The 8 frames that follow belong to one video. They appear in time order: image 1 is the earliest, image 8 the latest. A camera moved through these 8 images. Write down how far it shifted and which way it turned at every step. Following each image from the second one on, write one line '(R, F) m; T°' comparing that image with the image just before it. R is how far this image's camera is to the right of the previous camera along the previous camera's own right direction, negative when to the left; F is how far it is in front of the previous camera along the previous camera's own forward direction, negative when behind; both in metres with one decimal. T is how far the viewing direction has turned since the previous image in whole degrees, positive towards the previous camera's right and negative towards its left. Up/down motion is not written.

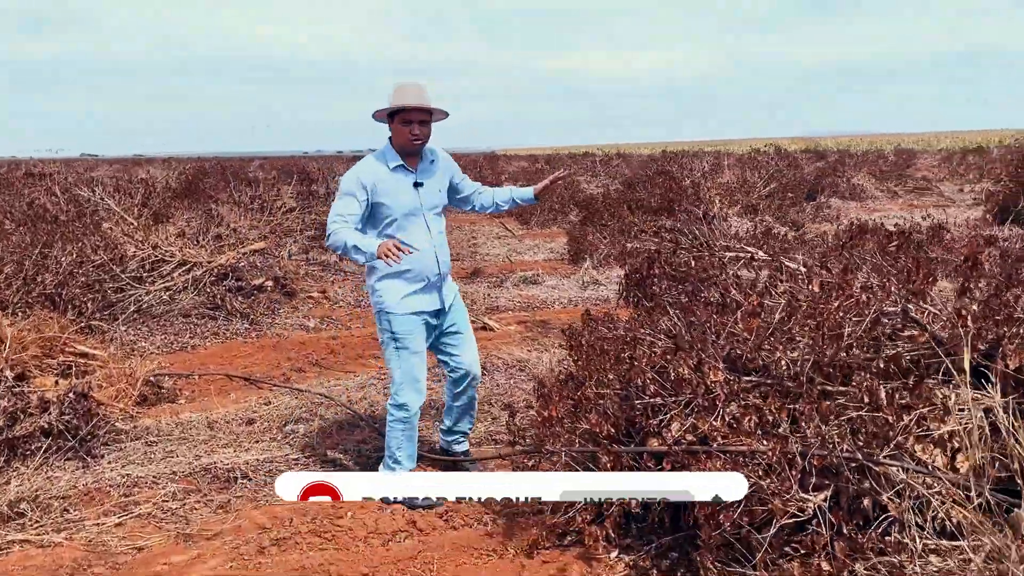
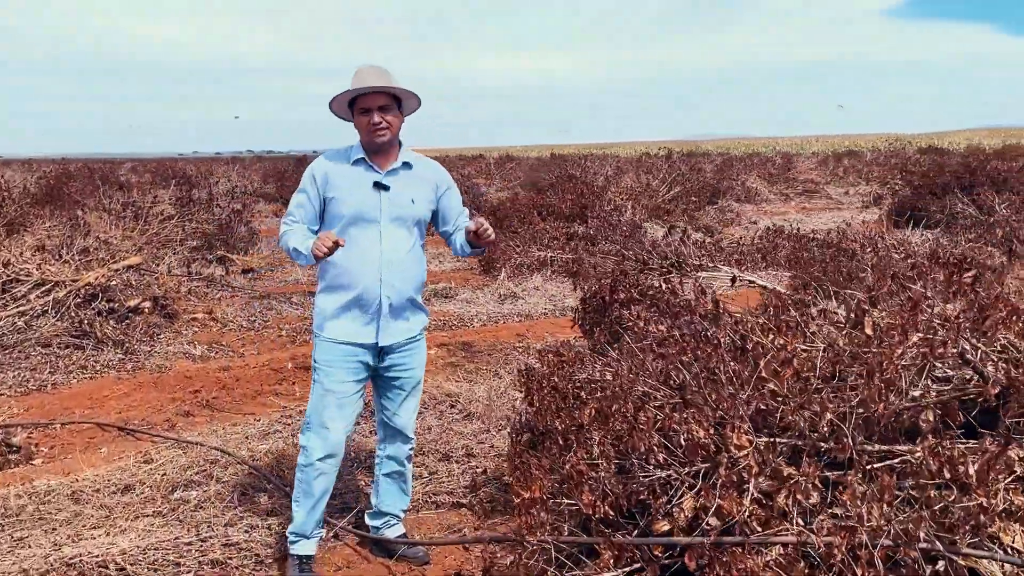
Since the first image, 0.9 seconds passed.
(-0.2, +0.7) m; +8°
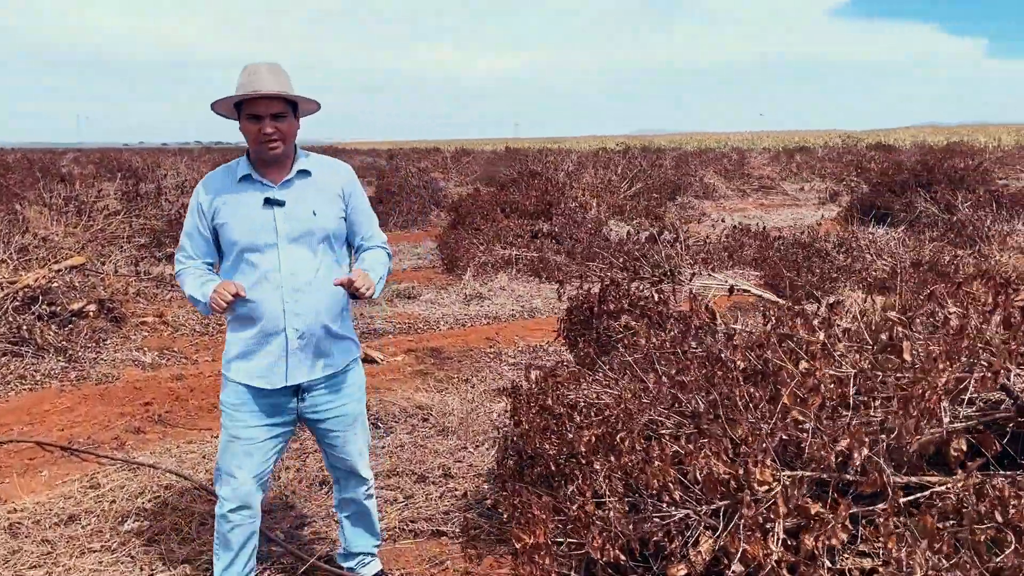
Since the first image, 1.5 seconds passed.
(-0.1, +0.2) m; +3°
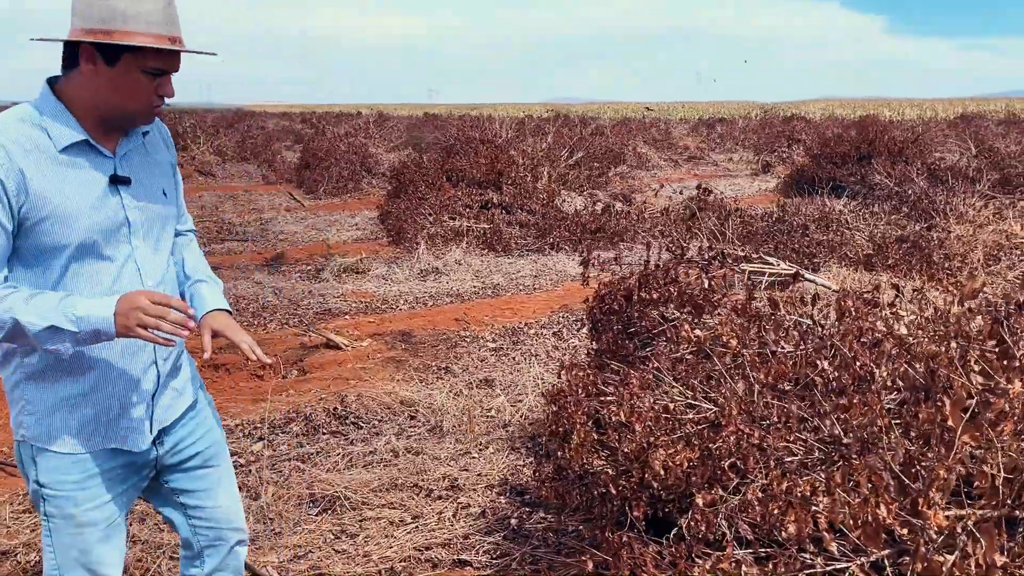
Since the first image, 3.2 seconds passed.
(-0.4, +0.5) m; +6°
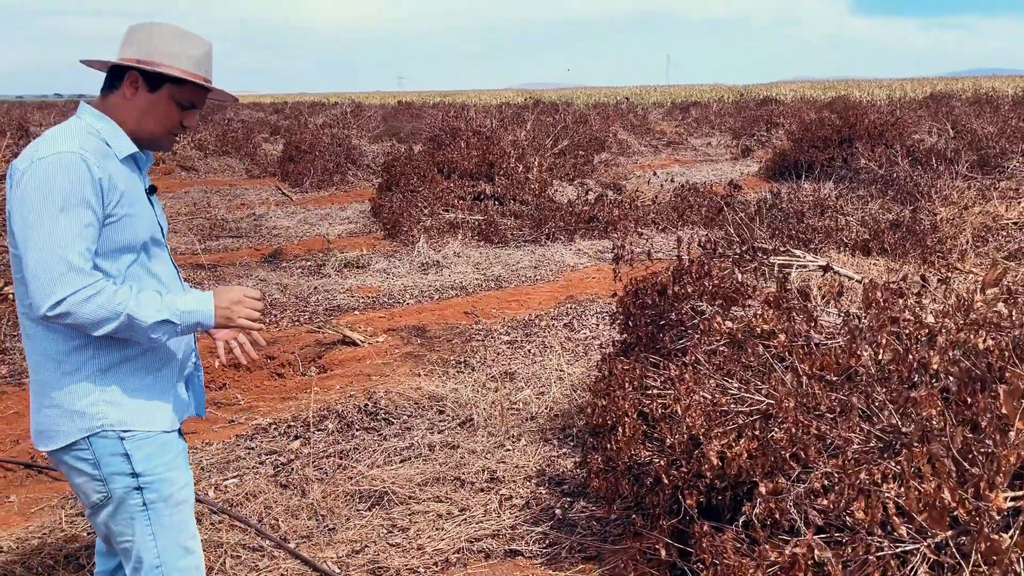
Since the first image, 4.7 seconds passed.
(-0.3, -0.1) m; +2°
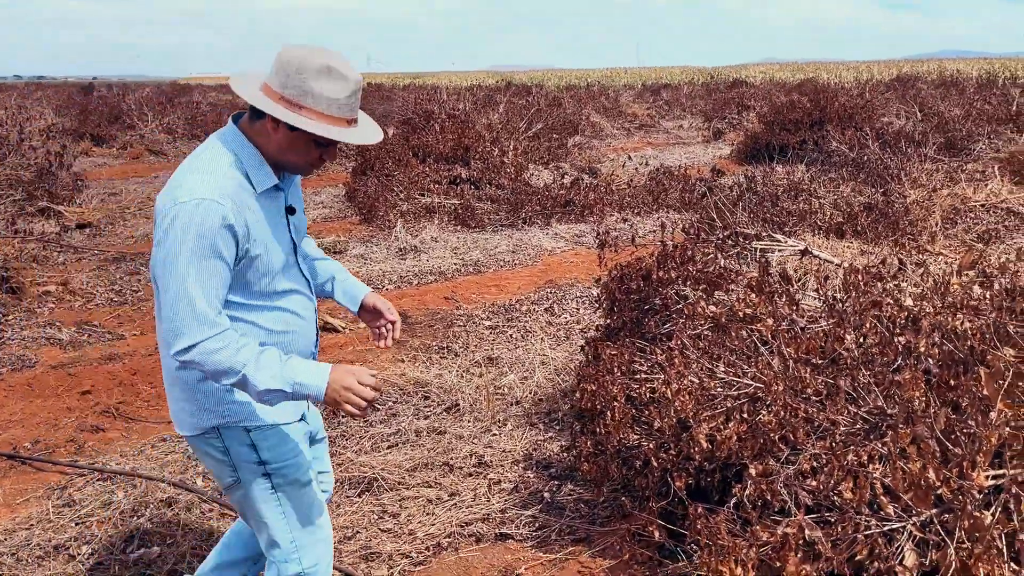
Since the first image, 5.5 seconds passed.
(-0.1, 0.0) m; +2°
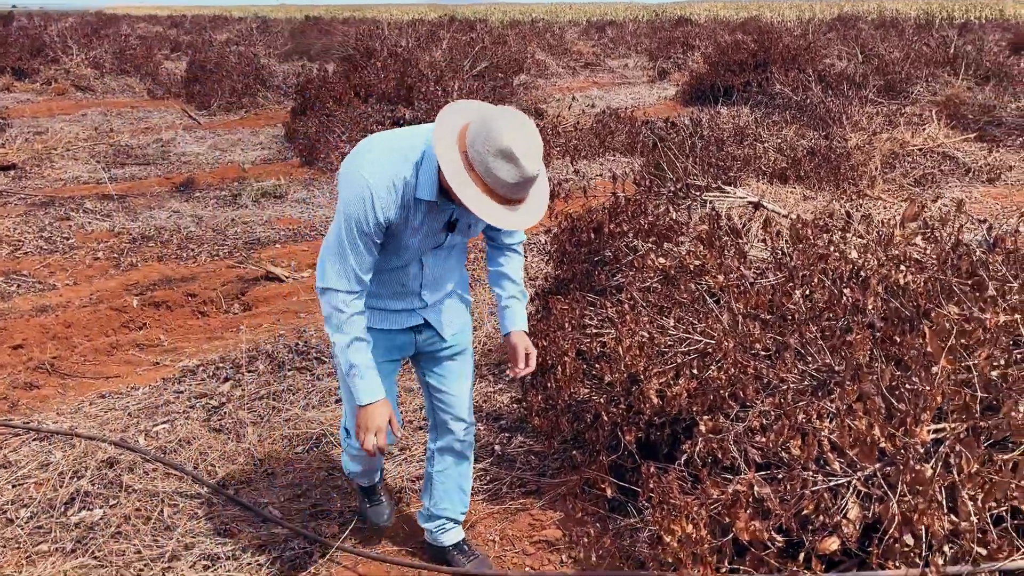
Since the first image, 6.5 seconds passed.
(0.0, +0.1) m; +4°
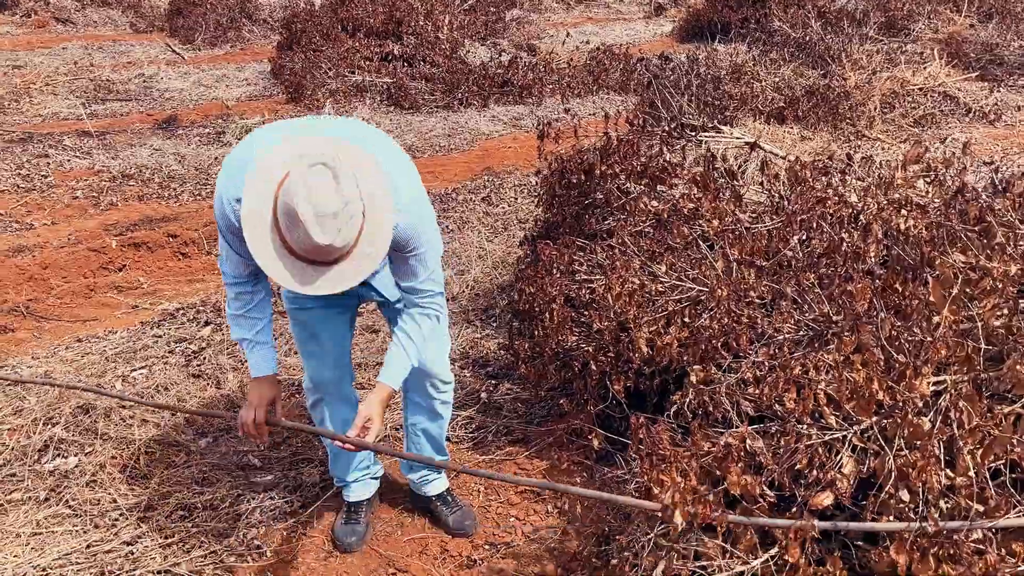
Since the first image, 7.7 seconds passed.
(0.0, +0.1) m; +1°
